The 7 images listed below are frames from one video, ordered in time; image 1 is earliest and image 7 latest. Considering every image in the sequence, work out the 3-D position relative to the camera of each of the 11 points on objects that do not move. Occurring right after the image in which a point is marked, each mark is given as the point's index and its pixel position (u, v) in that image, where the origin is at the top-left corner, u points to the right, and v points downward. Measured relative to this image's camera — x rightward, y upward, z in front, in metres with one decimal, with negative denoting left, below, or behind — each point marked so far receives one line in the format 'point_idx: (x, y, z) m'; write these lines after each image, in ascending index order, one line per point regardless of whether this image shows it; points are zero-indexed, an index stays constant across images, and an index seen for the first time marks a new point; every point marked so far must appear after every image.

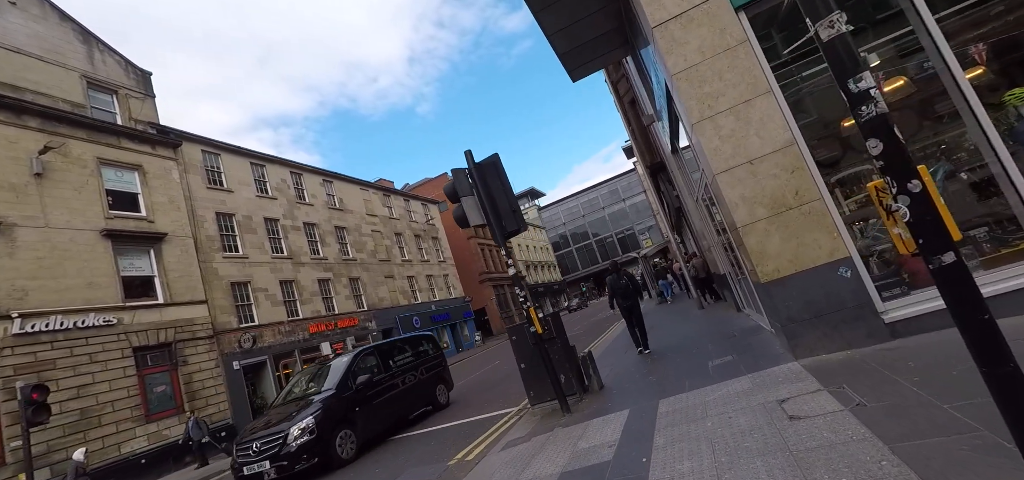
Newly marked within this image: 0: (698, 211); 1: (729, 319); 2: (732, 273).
0: (+3.8, +0.6, +9.5) m
1: (+3.9, -1.4, +8.4) m
2: (+4.1, -0.6, +8.6) m
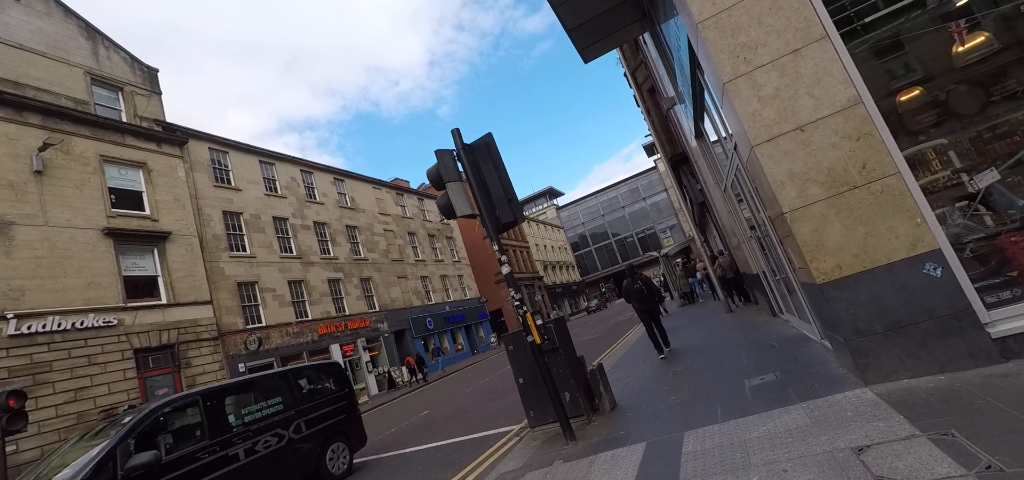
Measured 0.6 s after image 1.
0: (+3.9, +0.7, +8.4) m
1: (+4.0, -1.4, +7.3) m
2: (+4.1, -0.5, +7.5) m
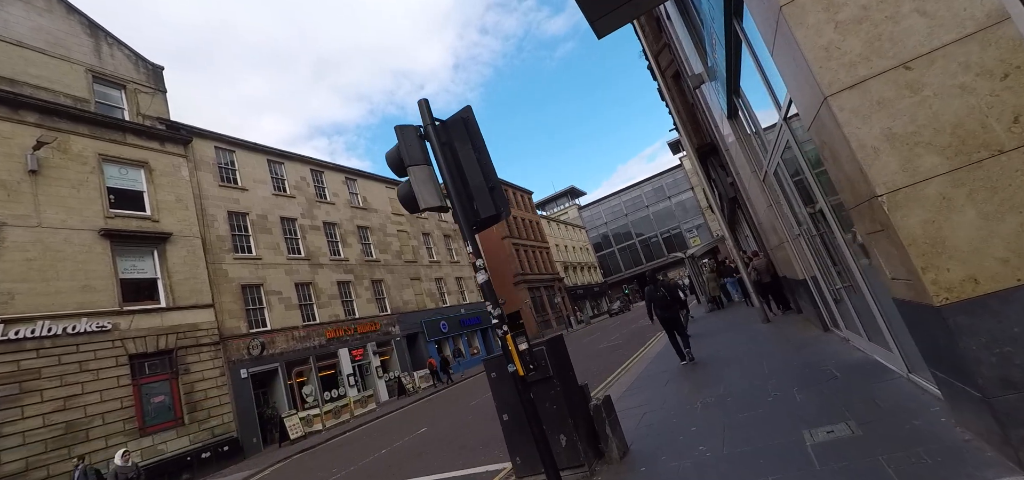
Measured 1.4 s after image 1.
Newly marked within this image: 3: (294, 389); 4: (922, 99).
0: (+3.9, +0.7, +7.1) m
1: (+3.9, -1.3, +6.0) m
2: (+4.1, -0.5, +6.2) m
3: (-8.7, -6.0, +18.5) m
4: (+2.1, +0.7, +2.4) m
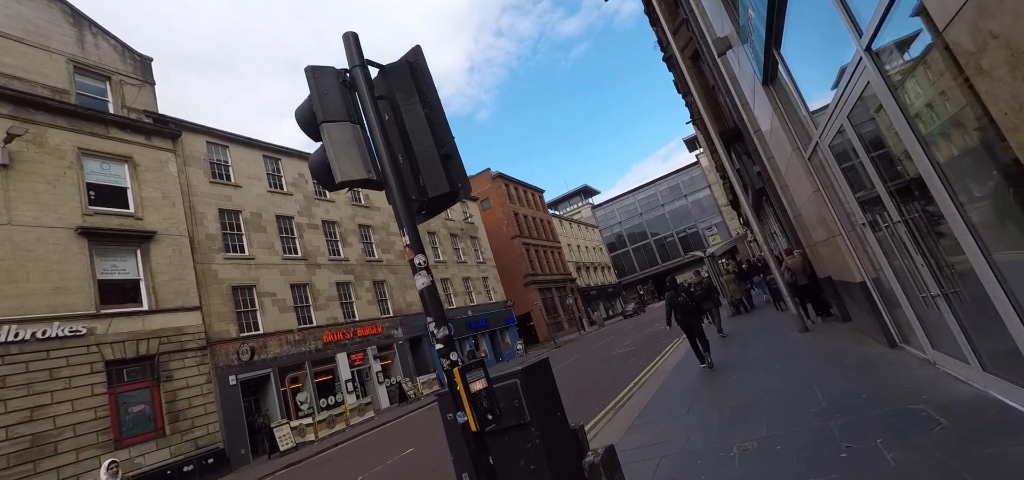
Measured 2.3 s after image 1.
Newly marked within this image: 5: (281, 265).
0: (+3.7, +0.8, +5.8) m
1: (+3.7, -1.3, +4.7) m
2: (+3.9, -0.4, +4.9) m
3: (-8.5, -5.9, +17.5) m
4: (+1.8, +0.8, +1.1) m
5: (-9.6, -1.1, +19.2) m
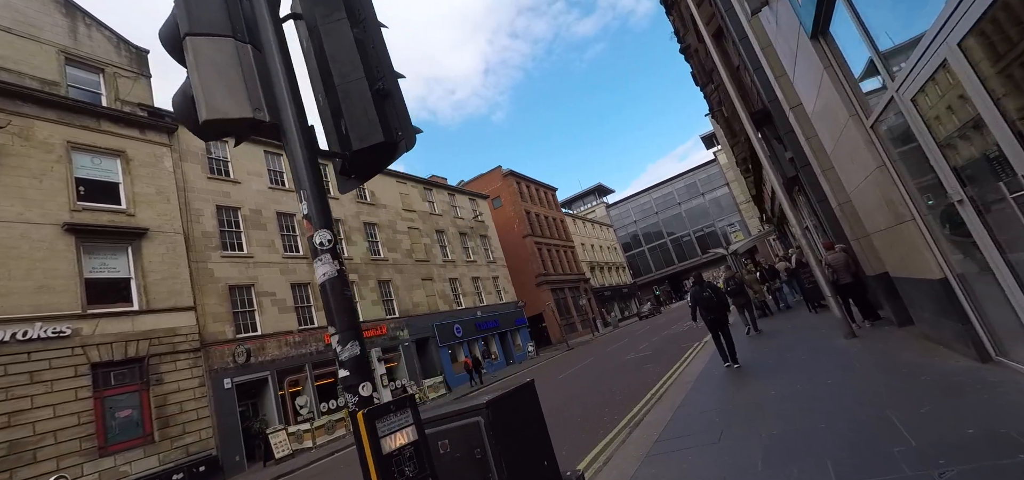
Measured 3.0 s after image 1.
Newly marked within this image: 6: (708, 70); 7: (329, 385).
0: (+3.6, +0.9, +4.7) m
1: (+3.6, -1.1, +3.6) m
2: (+3.8, -0.3, +3.8) m
3: (-8.2, -5.8, +16.8) m
4: (+1.6, +0.9, +0.1) m
5: (-9.2, -1.0, +18.5) m
6: (+8.2, +7.1, +19.4) m
7: (-7.3, -5.8, +18.6) m
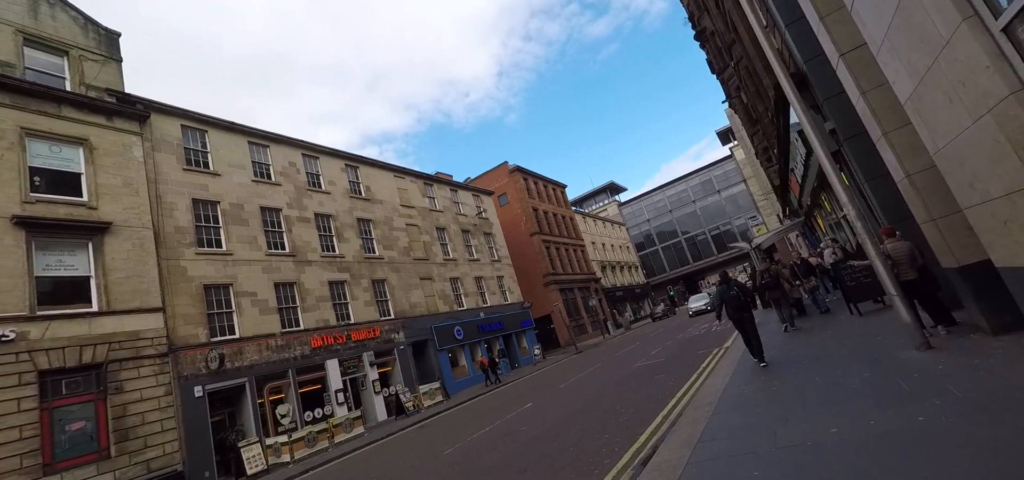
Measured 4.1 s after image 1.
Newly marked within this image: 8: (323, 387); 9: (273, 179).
0: (+3.2, +1.1, +3.1) m
1: (+3.2, -0.9, +2.0) m
2: (+3.3, -0.1, +2.2) m
3: (-8.2, -5.7, +15.5) m
4: (+1.0, +1.1, -1.4) m
5: (-9.2, -0.8, +17.3) m
6: (+8.2, +7.3, +17.7) m
7: (-7.3, -5.7, +17.3) m
8: (-7.1, -5.6, +17.5) m
9: (-9.9, +2.5, +19.2) m
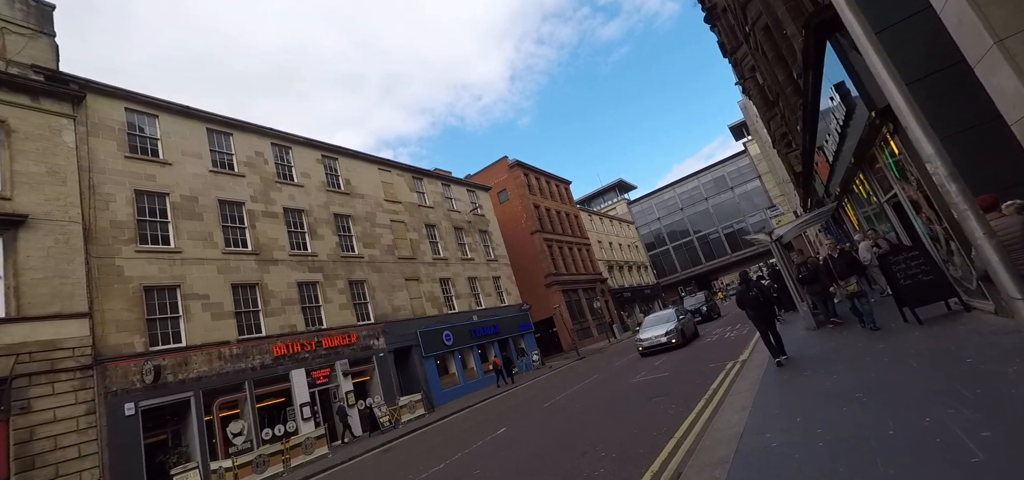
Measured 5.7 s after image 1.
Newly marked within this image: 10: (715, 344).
0: (+2.3, +1.3, +1.0) m
1: (+2.3, -0.7, -0.1) m
2: (+2.4, +0.1, +0.1) m
3: (-8.8, -5.5, +13.7) m
4: (+0.1, +1.4, -3.5) m
5: (-9.7, -0.7, +15.5) m
6: (+7.7, +7.5, +15.5) m
7: (-7.8, -5.5, +15.4) m
8: (-7.6, -5.4, +15.7) m
9: (-10.4, +2.6, +17.4) m
10: (+5.9, -3.1, +13.5) m
